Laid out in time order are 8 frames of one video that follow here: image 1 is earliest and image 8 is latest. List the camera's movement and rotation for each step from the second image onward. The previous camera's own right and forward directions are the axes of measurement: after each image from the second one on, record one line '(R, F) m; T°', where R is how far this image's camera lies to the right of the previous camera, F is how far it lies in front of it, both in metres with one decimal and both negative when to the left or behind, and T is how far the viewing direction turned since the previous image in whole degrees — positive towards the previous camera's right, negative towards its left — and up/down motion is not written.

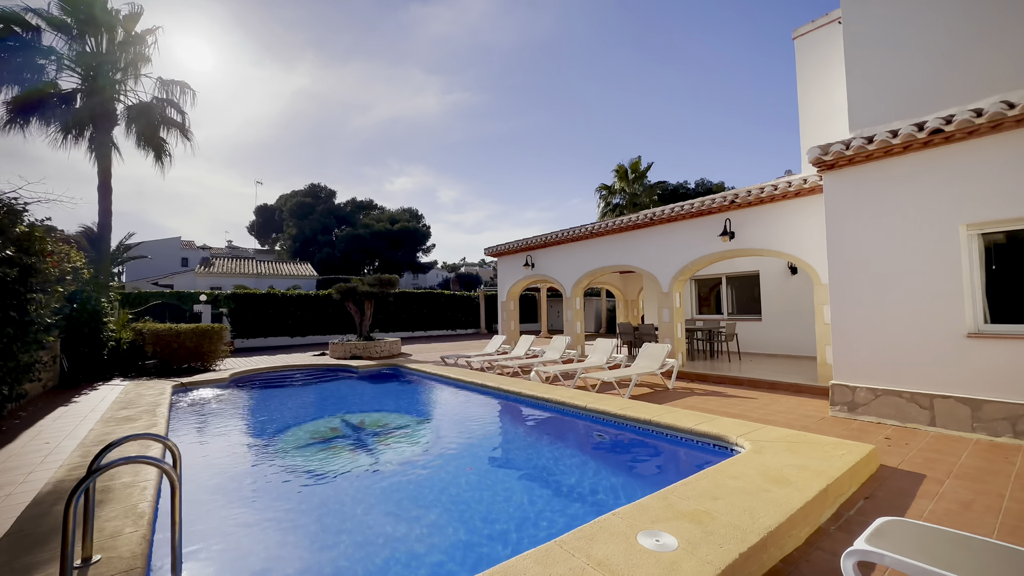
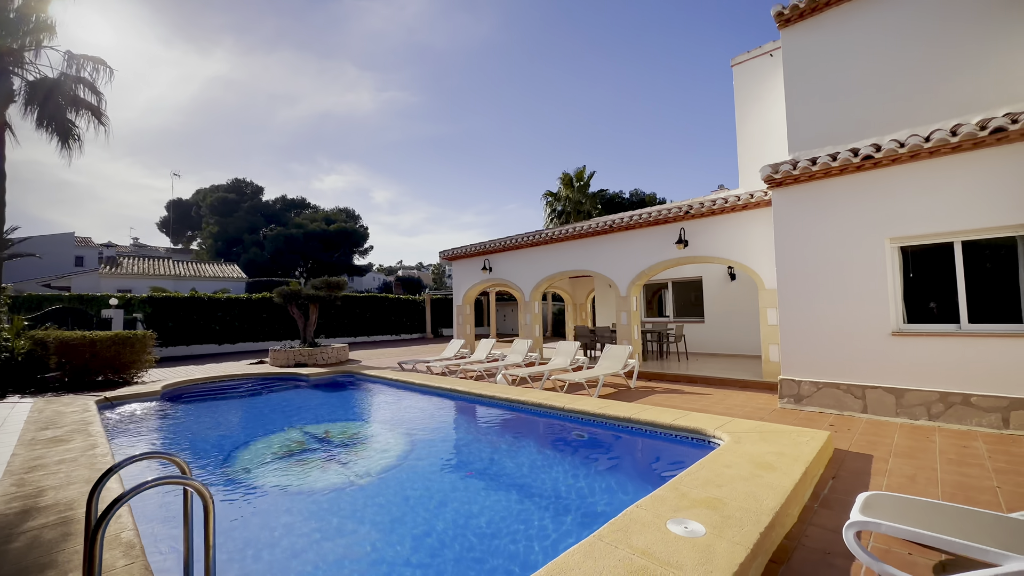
(-0.7, 0.0) m; +8°
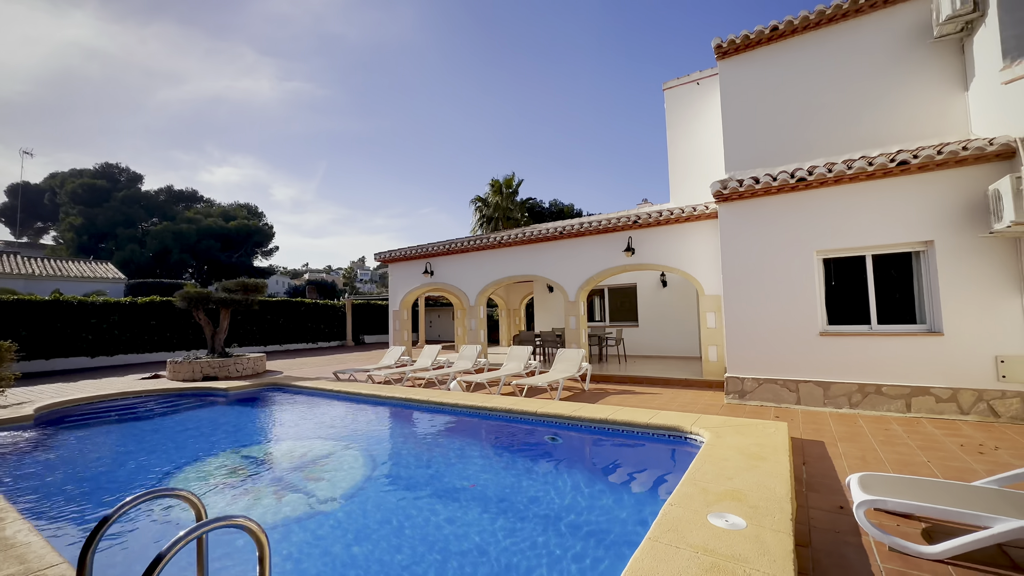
(-0.9, +0.2) m; +11°
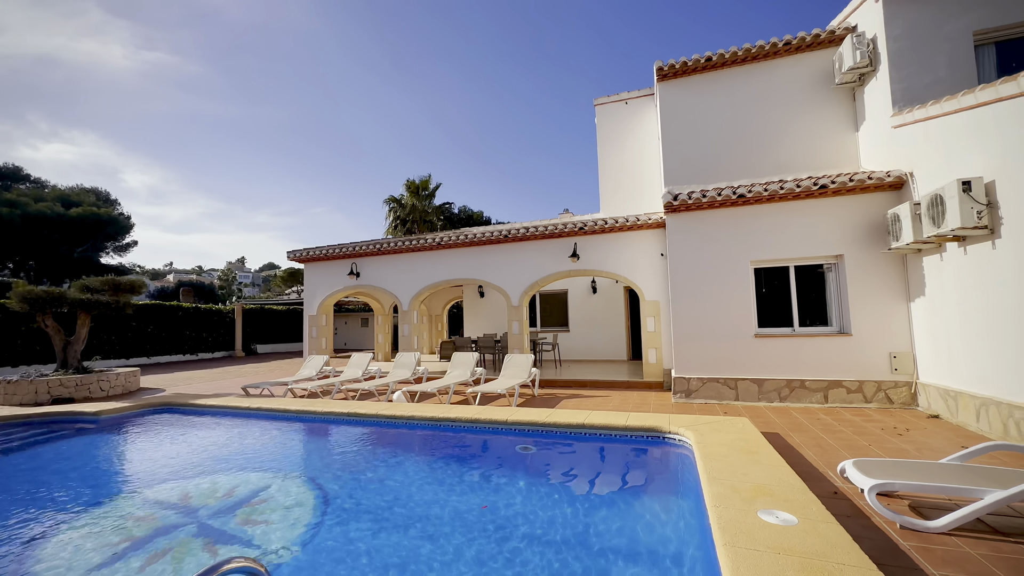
(-1.0, +0.4) m; +13°
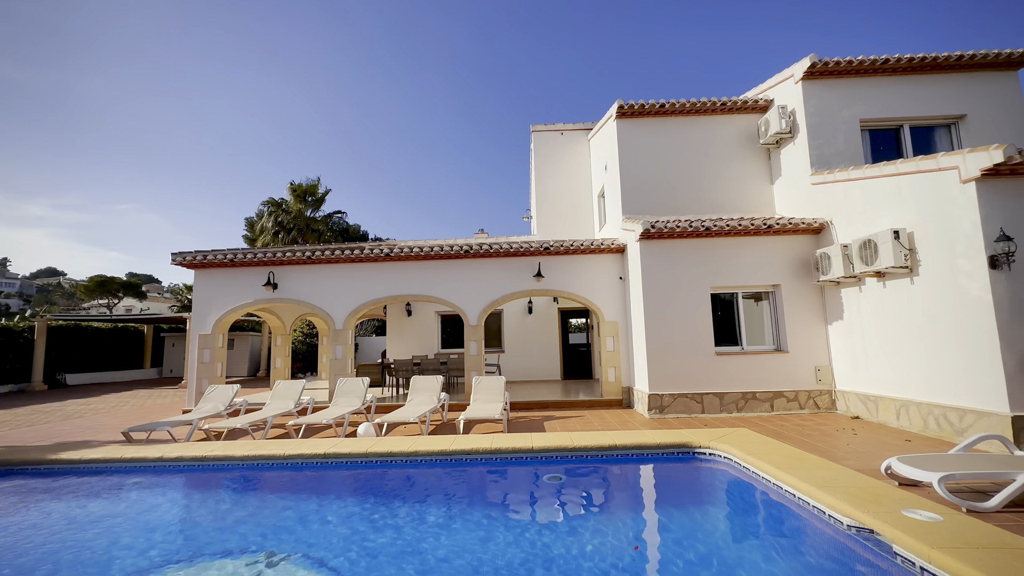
(-2.3, +0.8) m; +18°
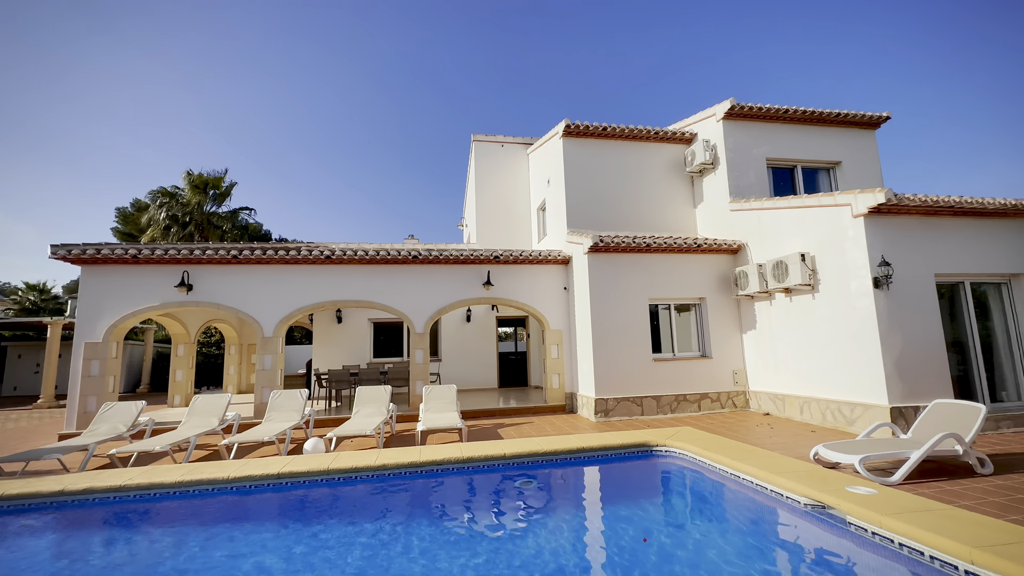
(-0.9, 0.0) m; +12°
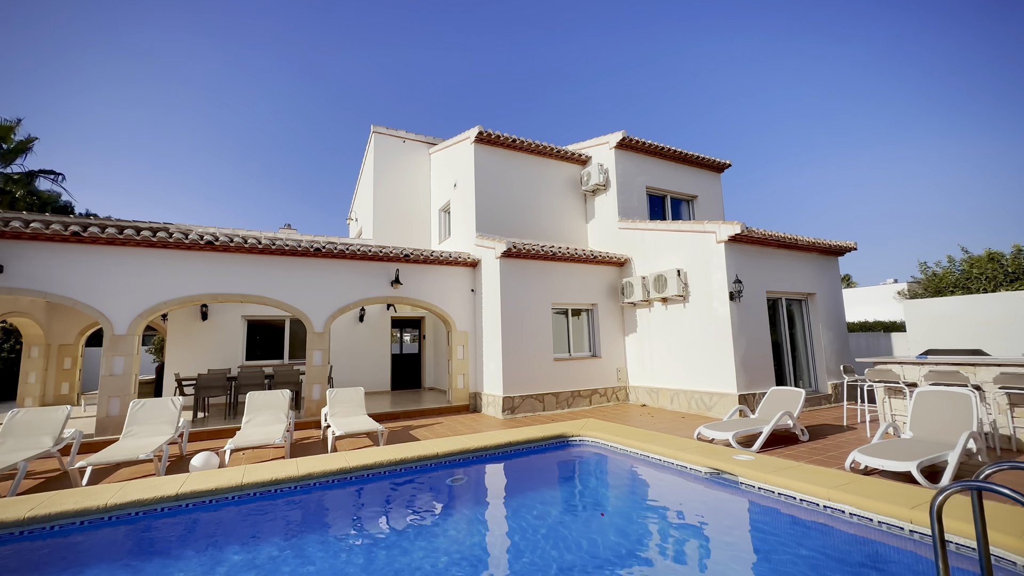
(-1.0, 0.0) m; +17°
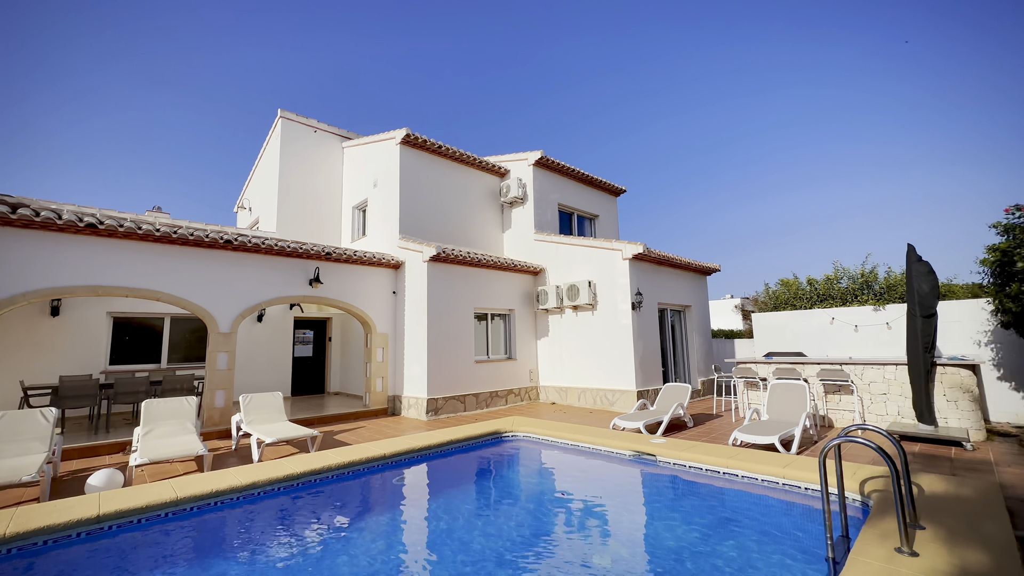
(-1.0, -0.3) m; +15°
